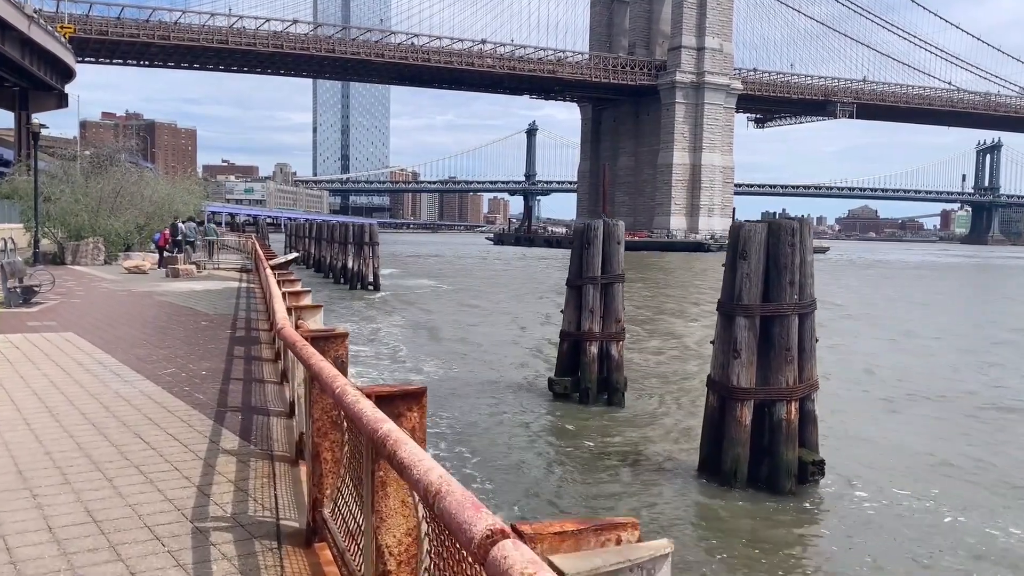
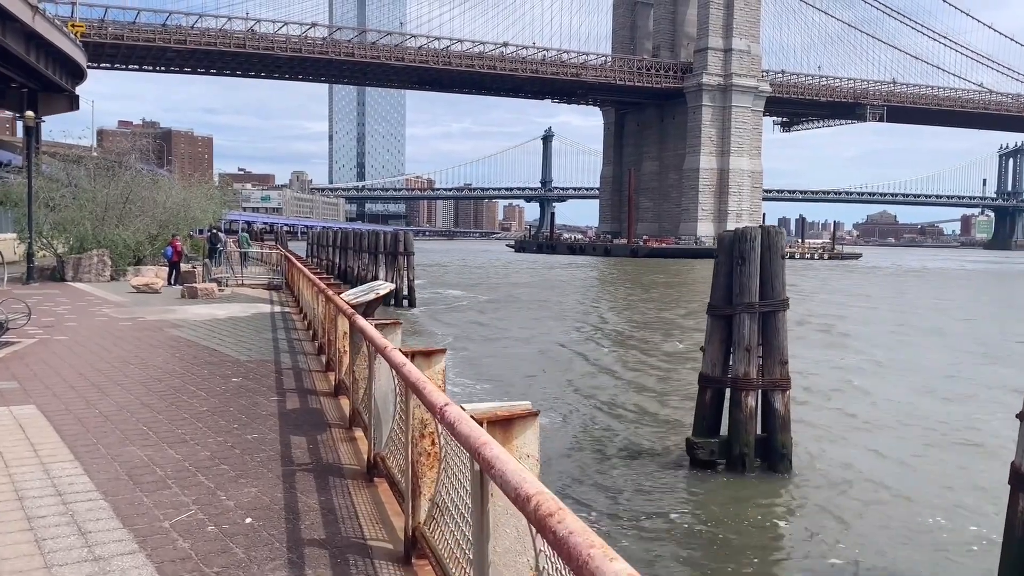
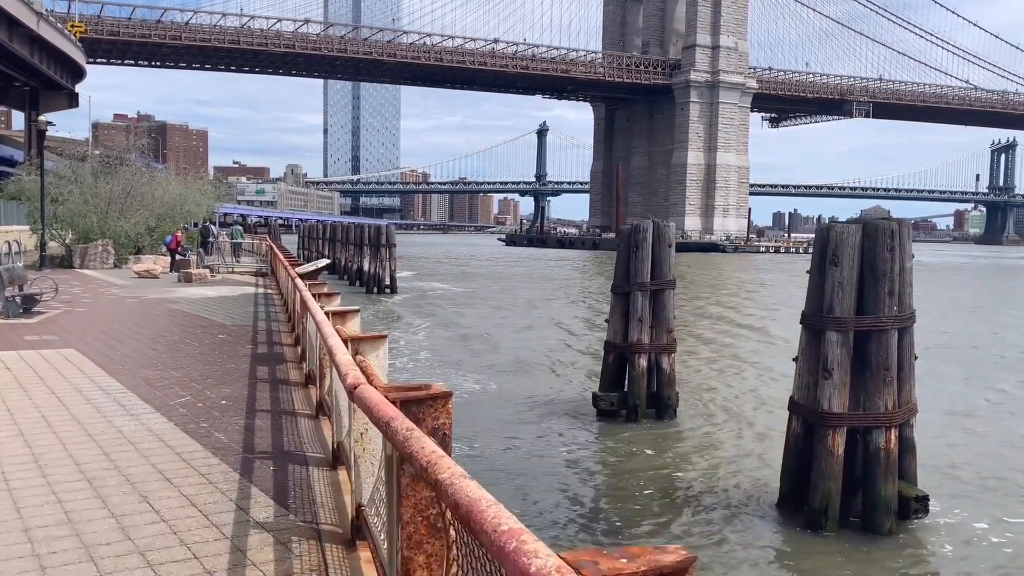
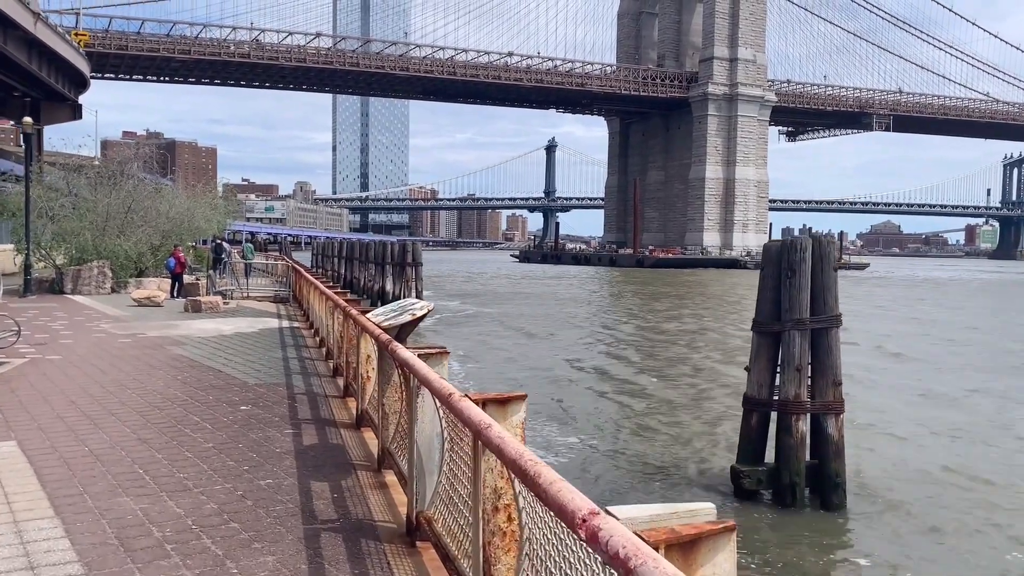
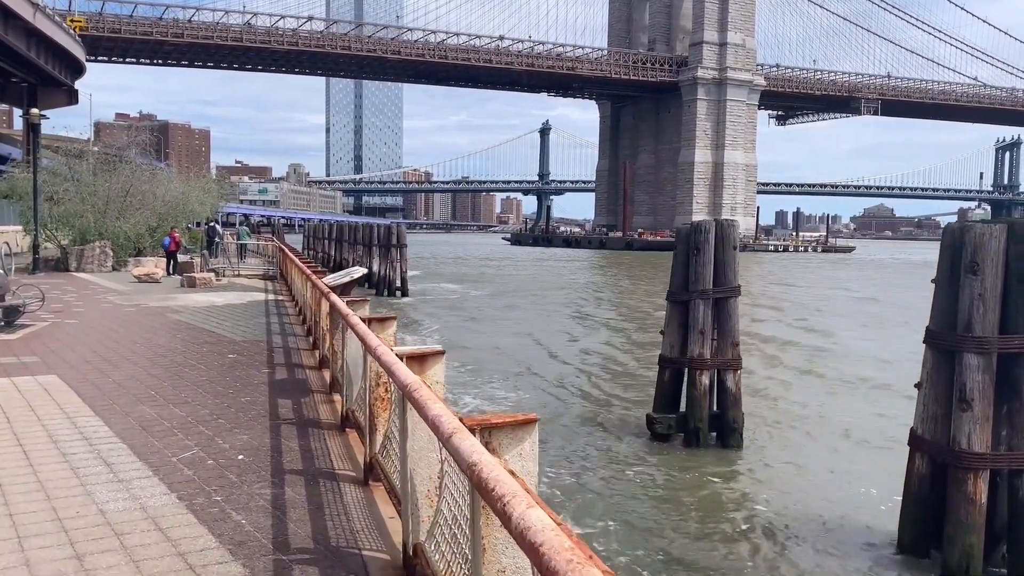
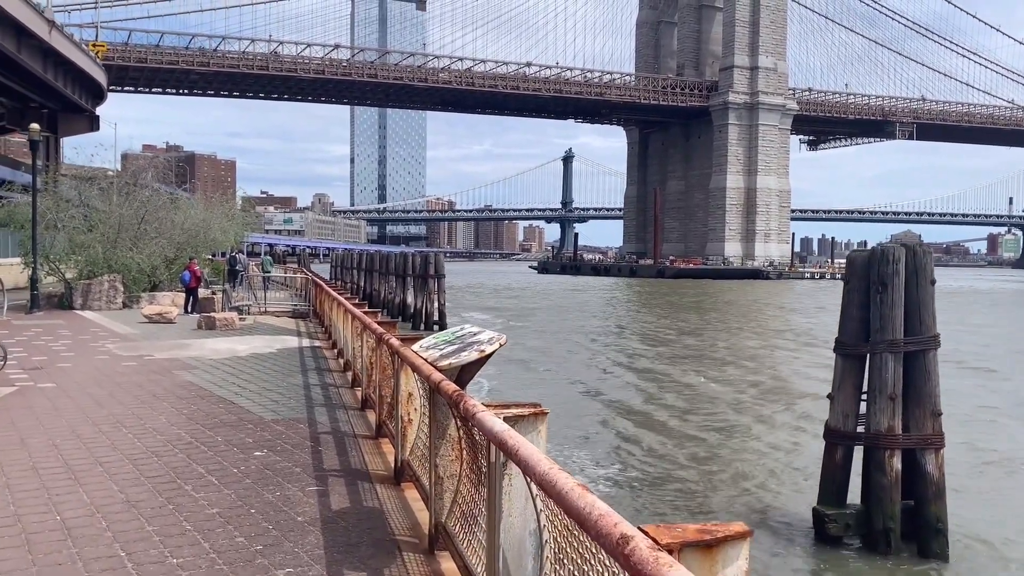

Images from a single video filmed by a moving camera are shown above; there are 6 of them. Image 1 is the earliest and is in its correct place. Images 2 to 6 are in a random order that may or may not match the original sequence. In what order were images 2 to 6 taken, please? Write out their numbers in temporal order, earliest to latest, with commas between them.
3, 5, 2, 4, 6
